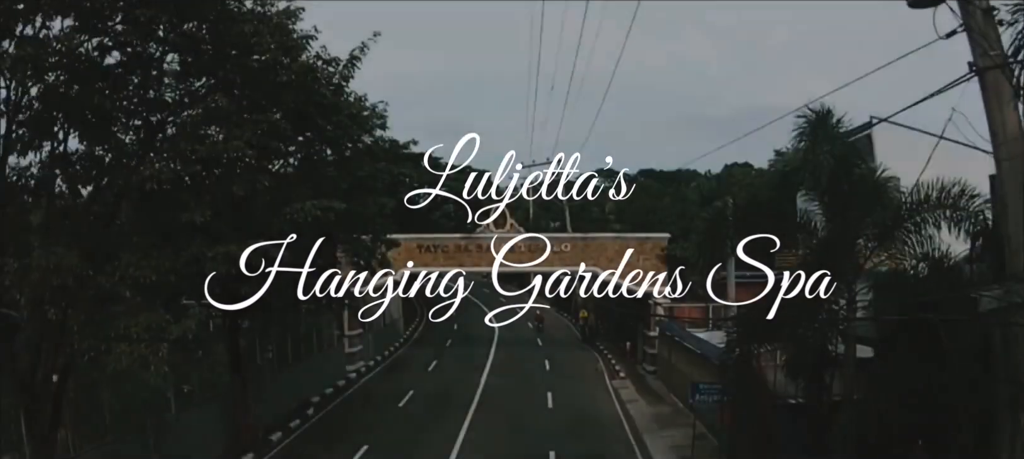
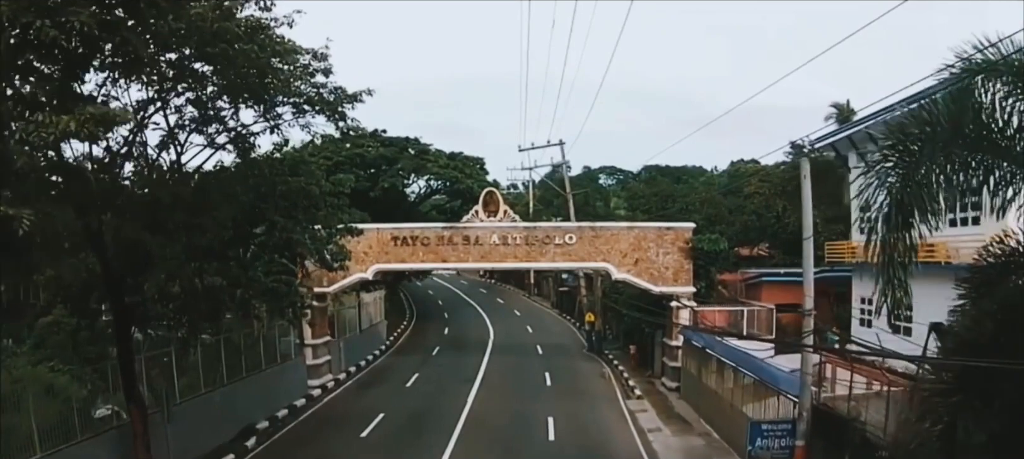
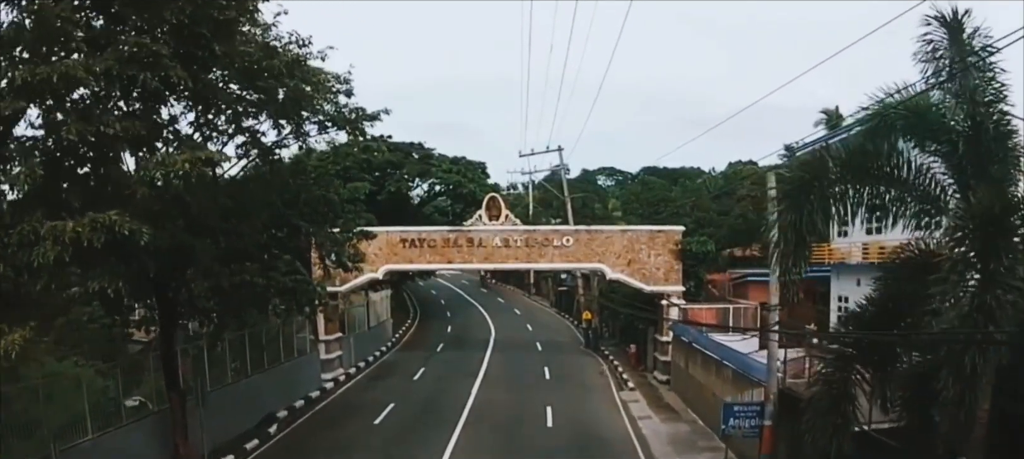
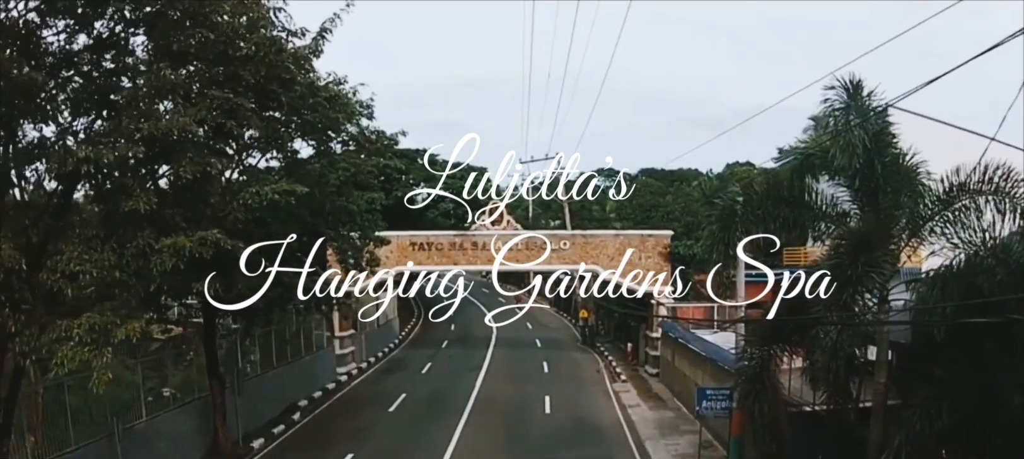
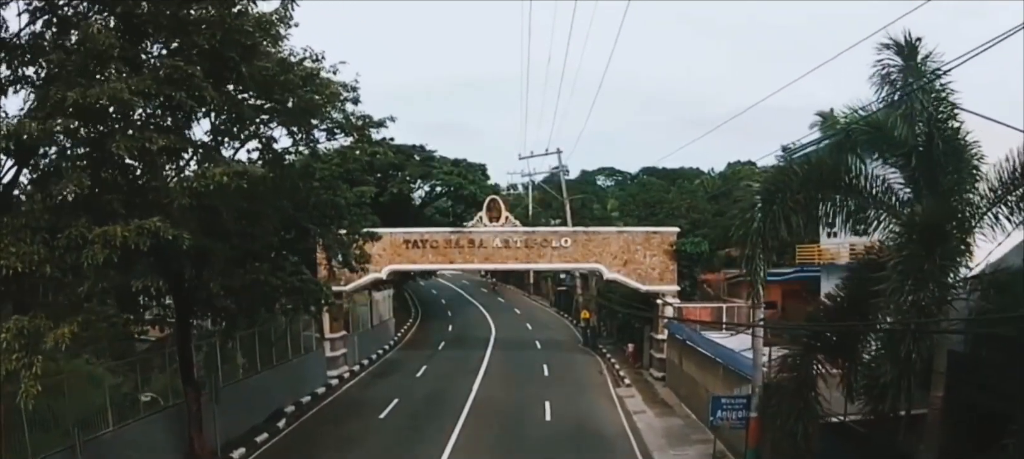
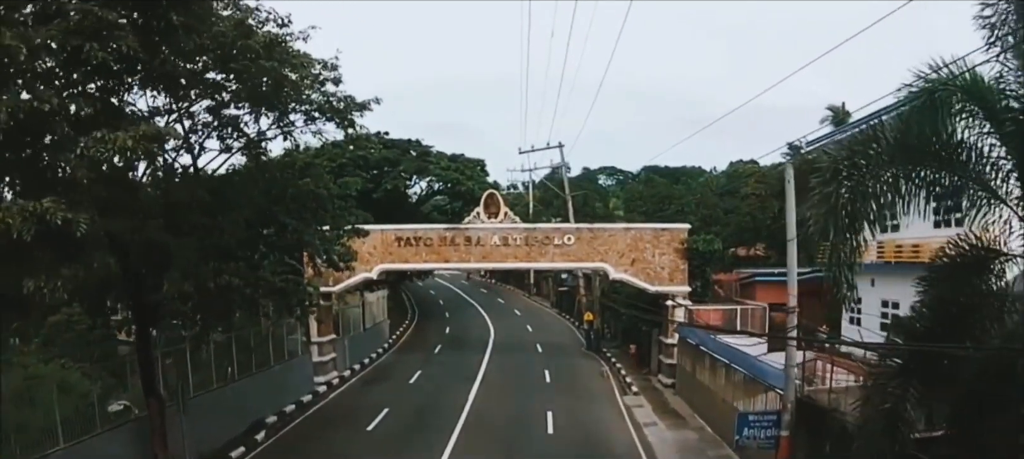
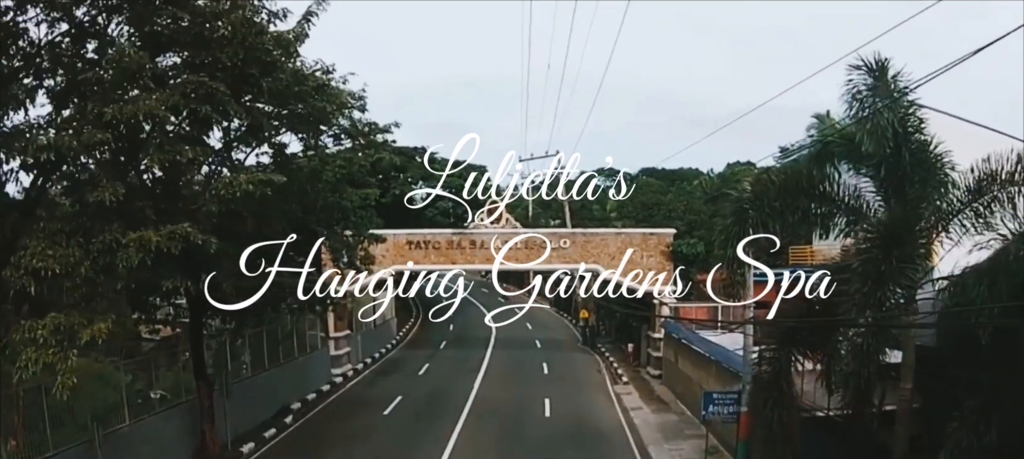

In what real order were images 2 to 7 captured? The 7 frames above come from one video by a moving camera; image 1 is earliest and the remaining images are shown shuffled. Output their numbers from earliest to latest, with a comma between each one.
4, 7, 5, 3, 6, 2
